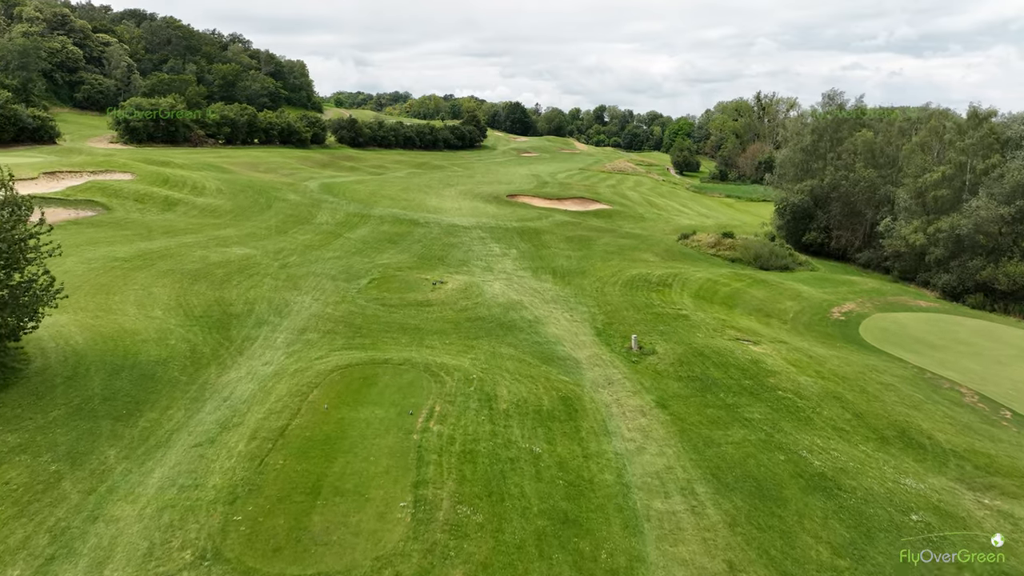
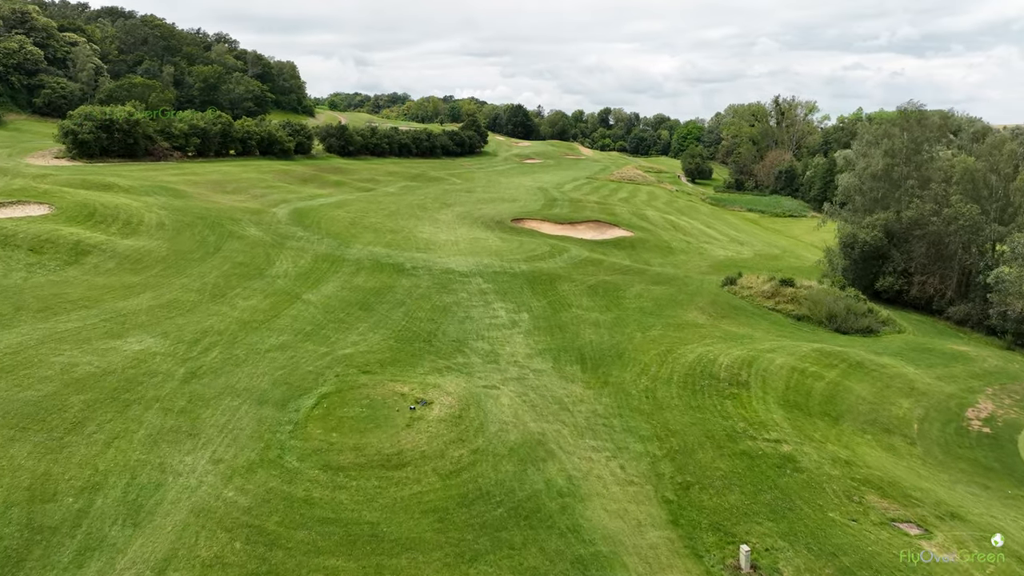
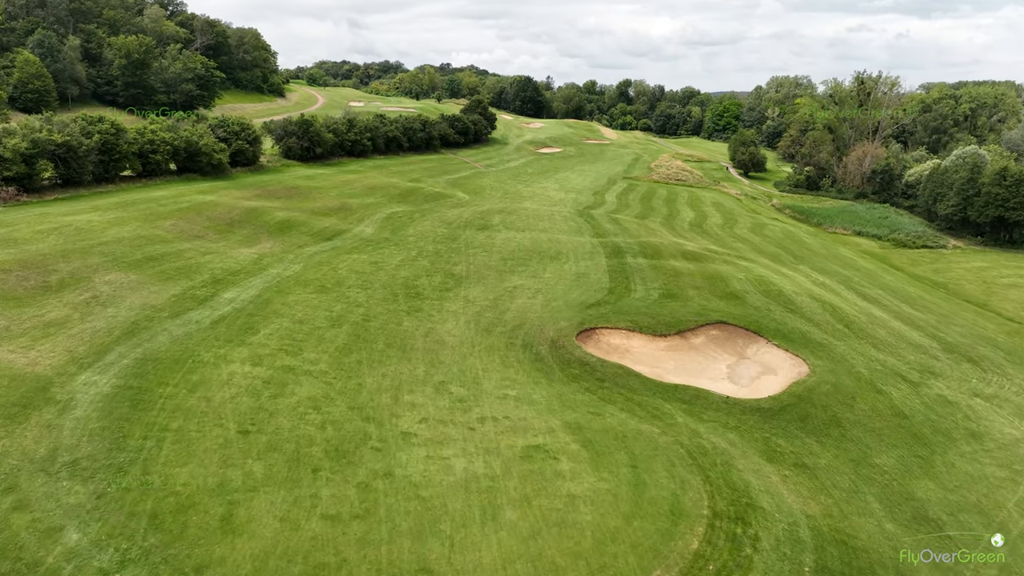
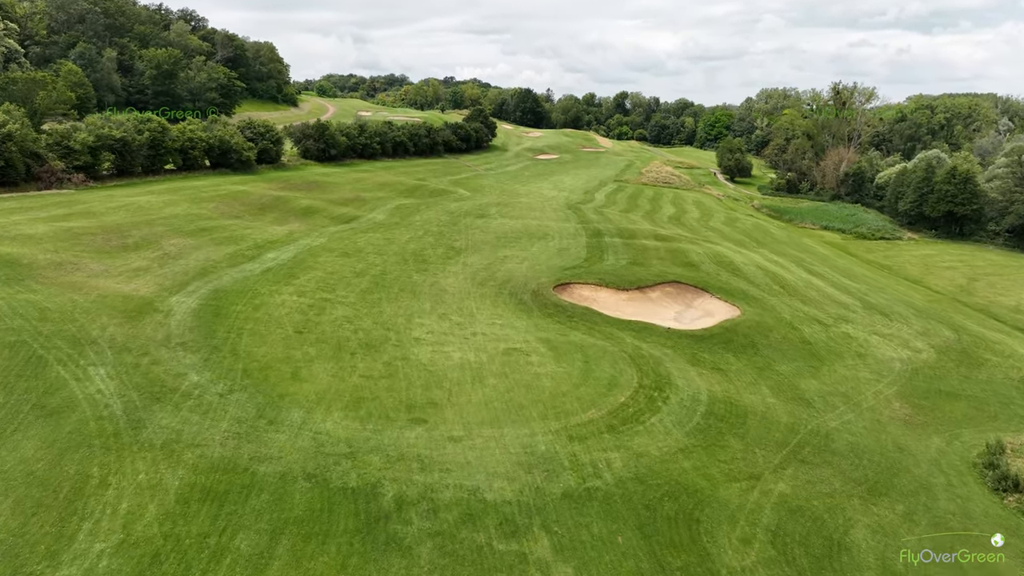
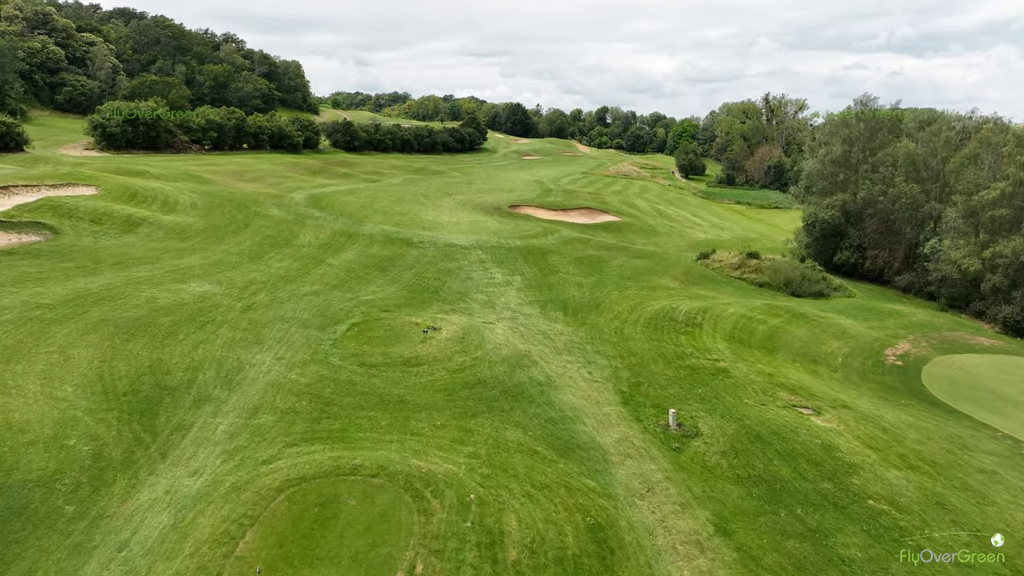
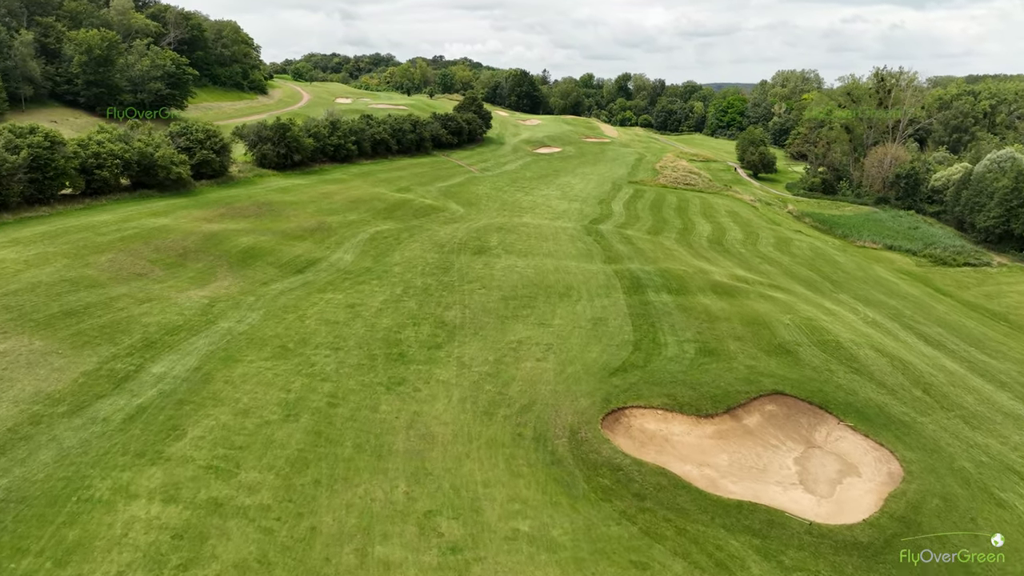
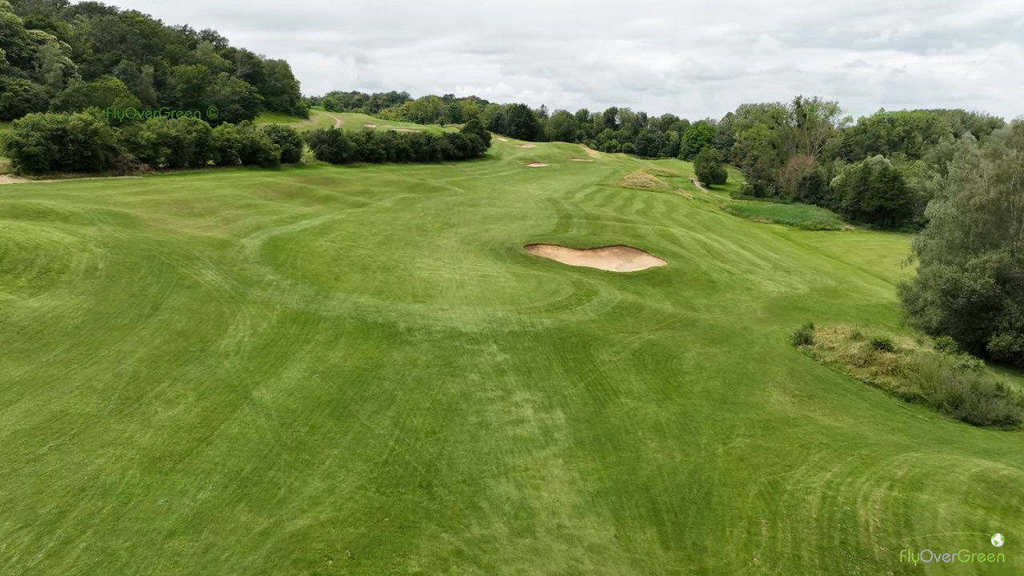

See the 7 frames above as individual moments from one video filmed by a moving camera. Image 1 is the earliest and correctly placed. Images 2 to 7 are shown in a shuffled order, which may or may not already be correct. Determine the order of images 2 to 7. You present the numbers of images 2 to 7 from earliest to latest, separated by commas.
5, 2, 7, 4, 3, 6
